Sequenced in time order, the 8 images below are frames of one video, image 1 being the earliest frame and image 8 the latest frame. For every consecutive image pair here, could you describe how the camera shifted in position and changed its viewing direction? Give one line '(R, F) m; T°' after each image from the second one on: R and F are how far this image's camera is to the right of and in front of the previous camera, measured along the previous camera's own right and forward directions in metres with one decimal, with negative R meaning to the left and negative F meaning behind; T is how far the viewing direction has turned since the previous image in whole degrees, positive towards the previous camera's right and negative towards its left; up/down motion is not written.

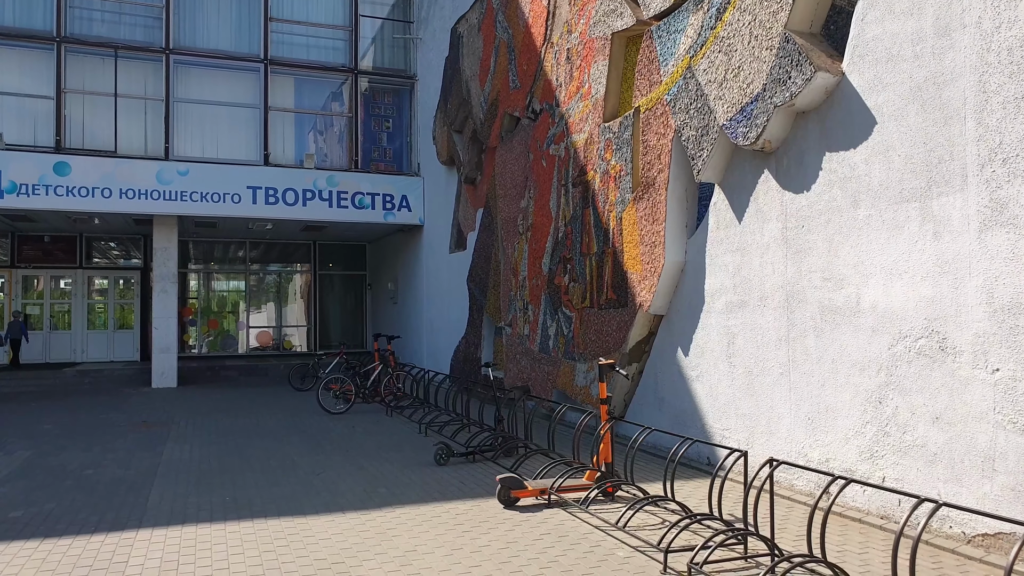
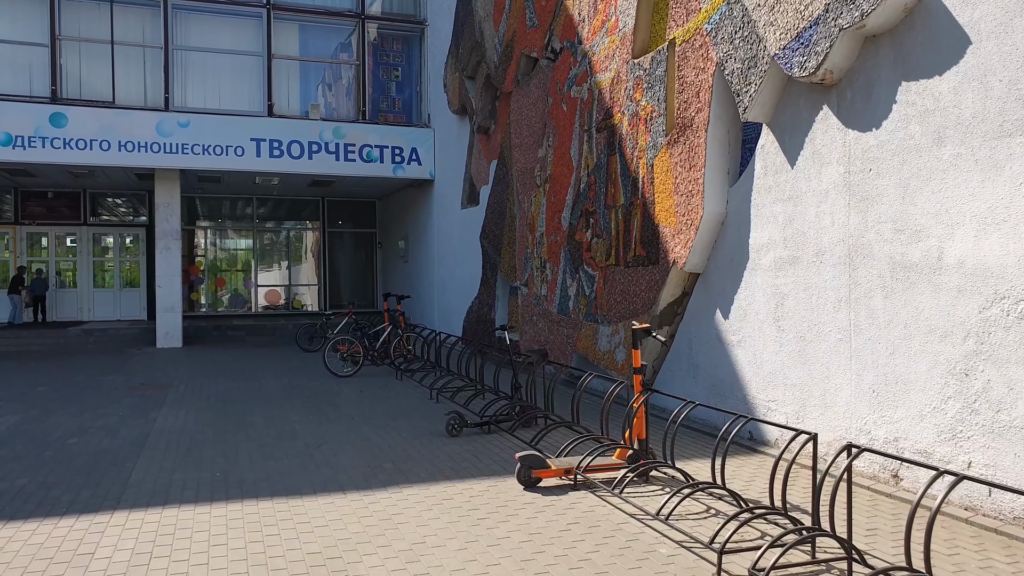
(-0.1, +0.7) m; -1°
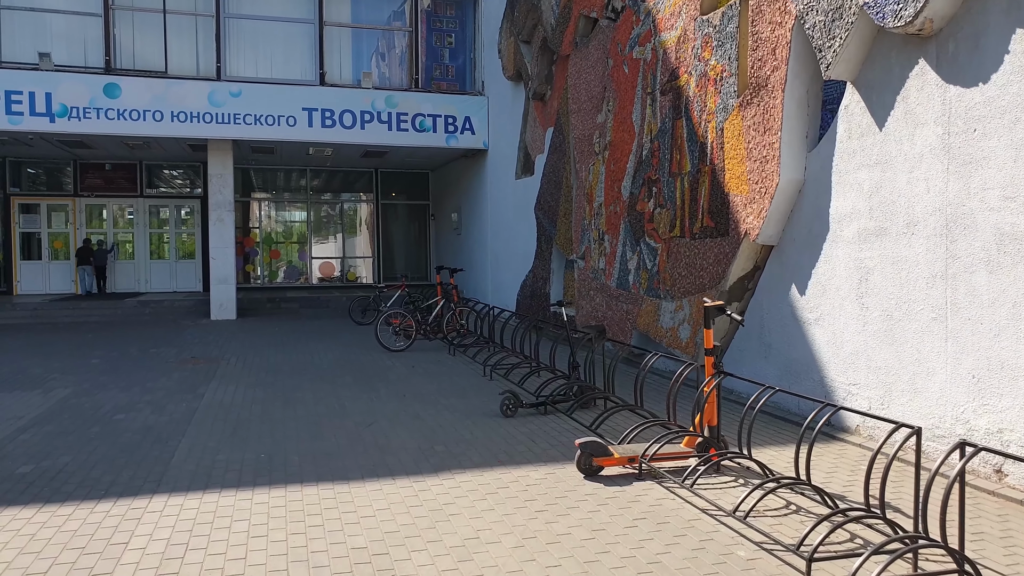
(0.0, +0.3) m; -4°
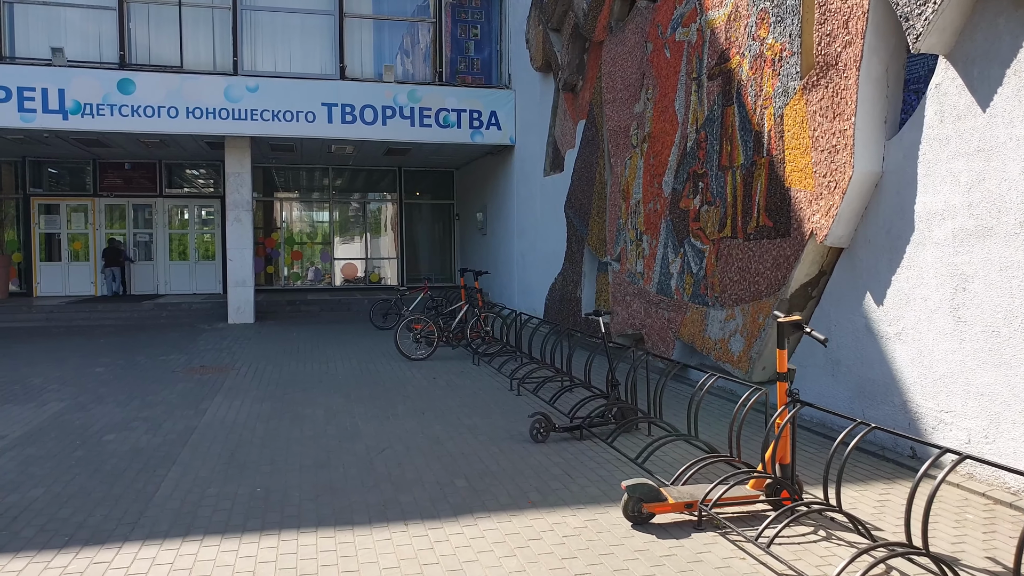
(0.0, +0.7) m; -2°
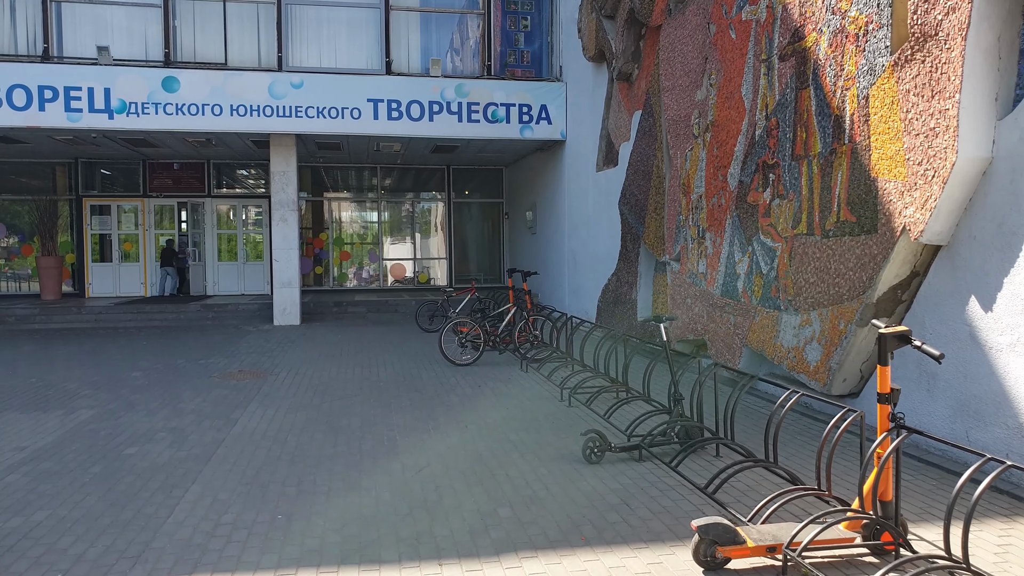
(0.0, +0.5) m; -3°
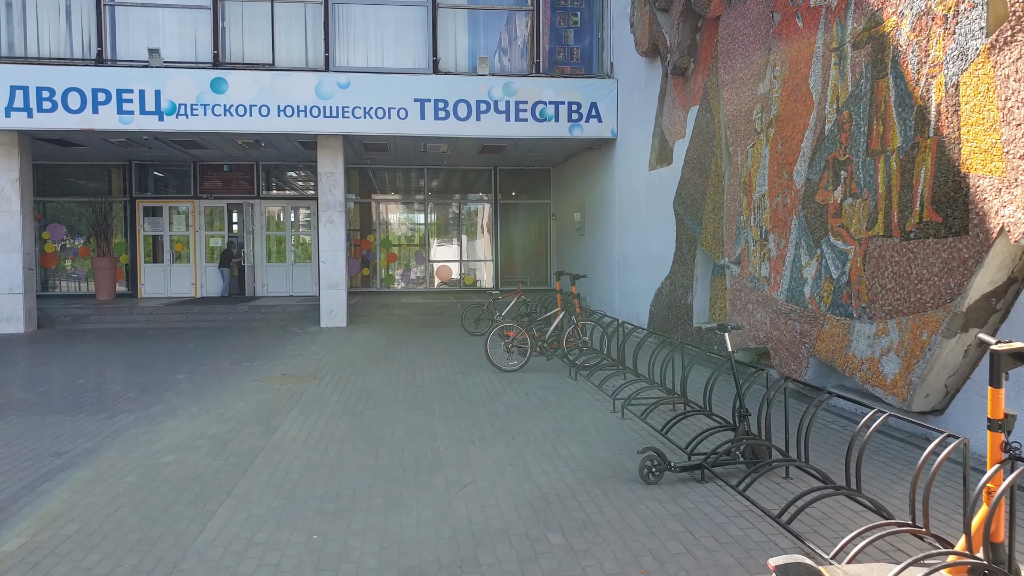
(0.0, +0.3) m; -3°
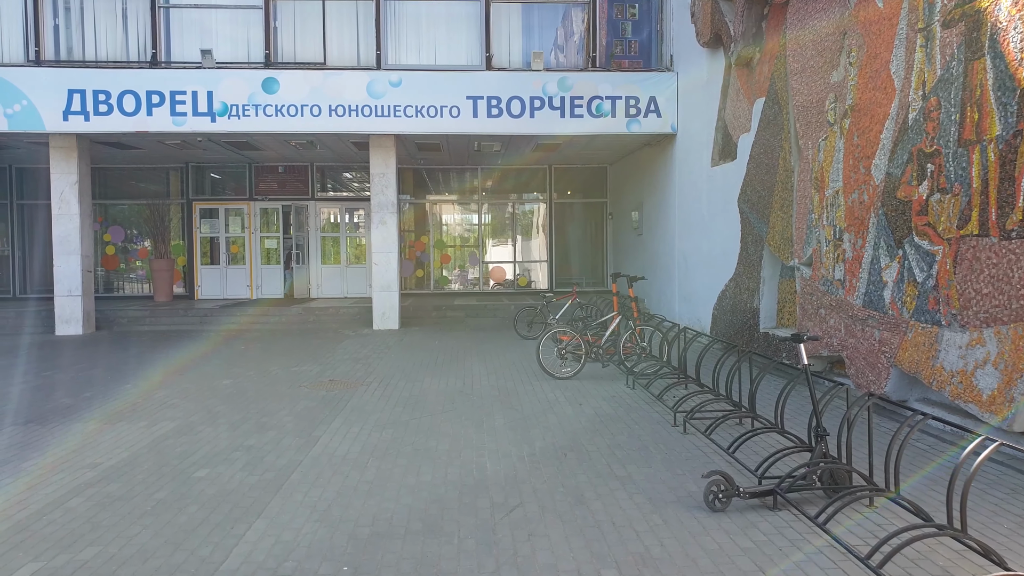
(0.0, +0.4) m; -4°
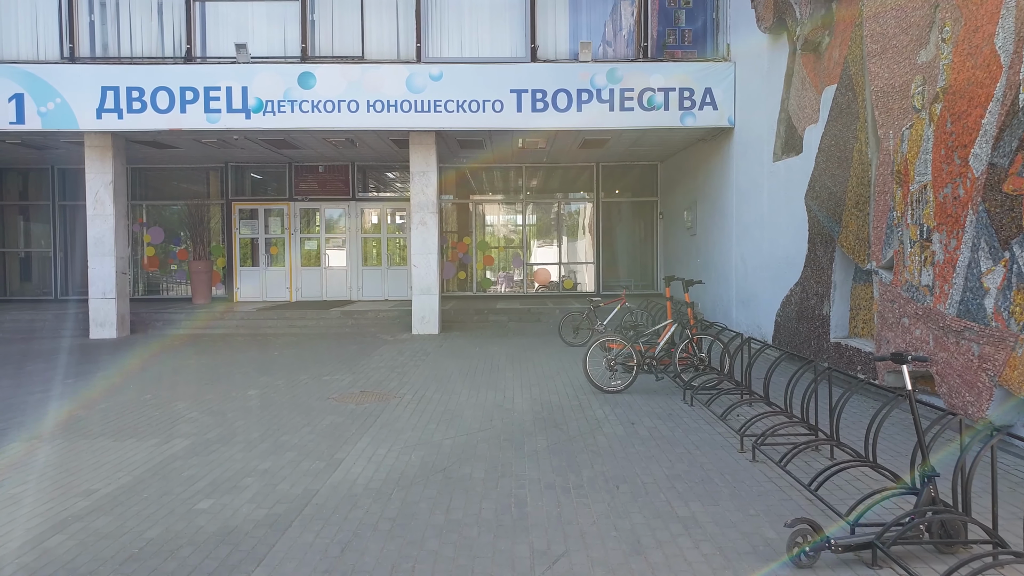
(0.0, +0.6) m; -3°
